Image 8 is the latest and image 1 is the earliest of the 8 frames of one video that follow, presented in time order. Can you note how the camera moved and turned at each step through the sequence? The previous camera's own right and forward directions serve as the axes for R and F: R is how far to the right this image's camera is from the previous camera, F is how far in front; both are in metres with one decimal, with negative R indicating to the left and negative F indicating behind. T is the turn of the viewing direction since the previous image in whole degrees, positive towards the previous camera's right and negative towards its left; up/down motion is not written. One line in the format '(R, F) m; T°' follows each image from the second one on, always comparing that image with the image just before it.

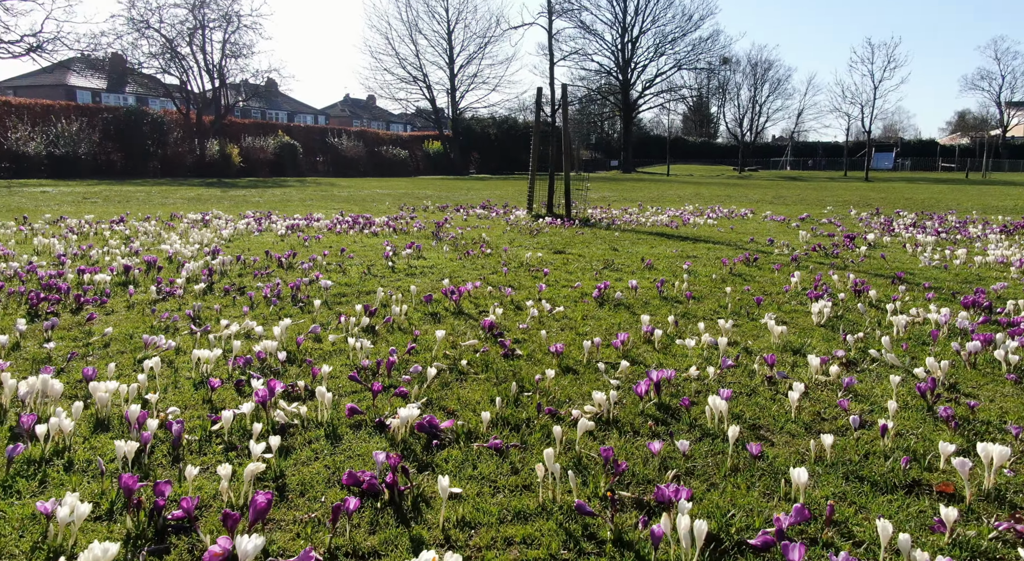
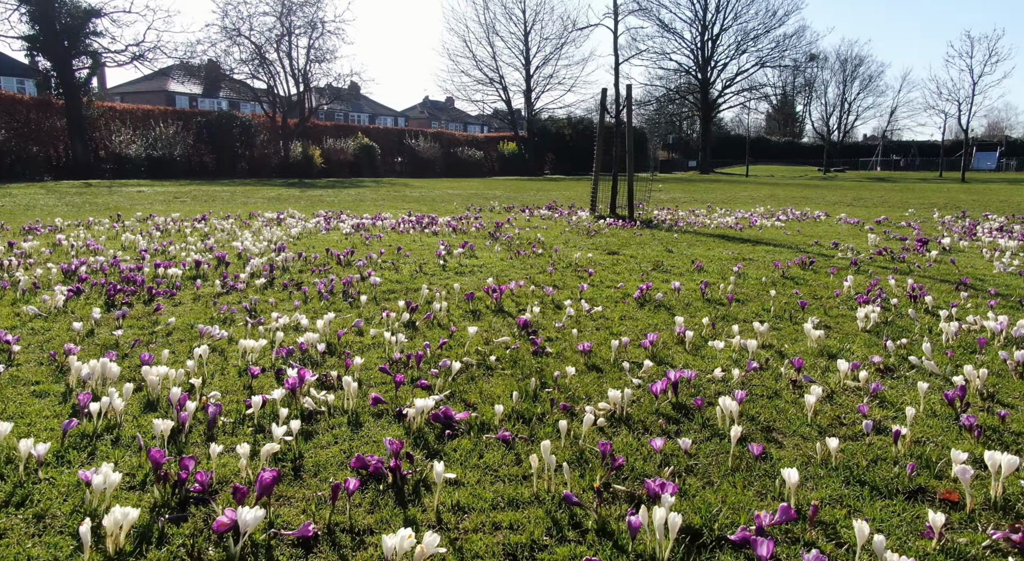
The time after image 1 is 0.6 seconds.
(+0.3, -0.1) m; -6°
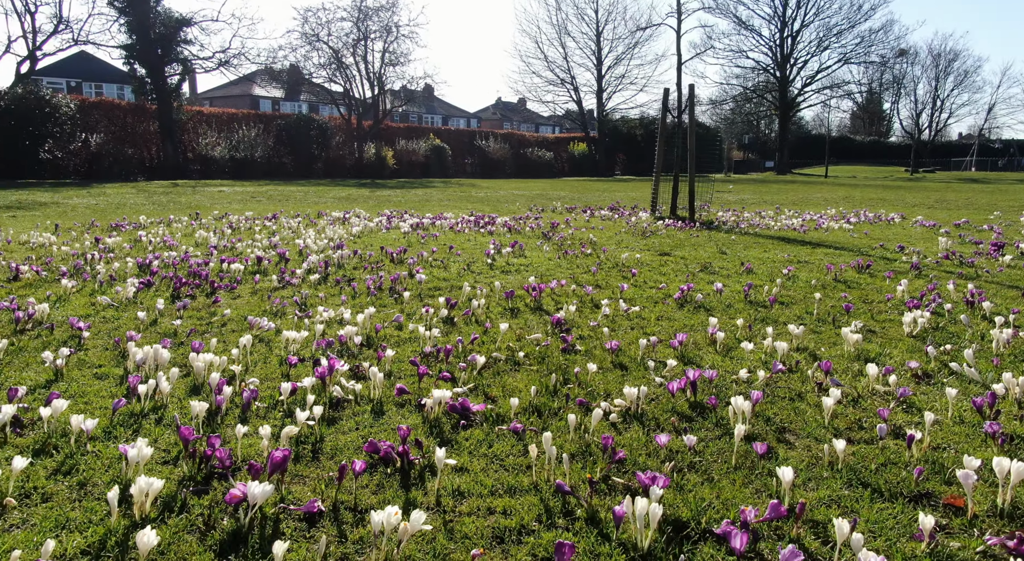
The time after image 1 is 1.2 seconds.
(+0.3, -0.1) m; -5°
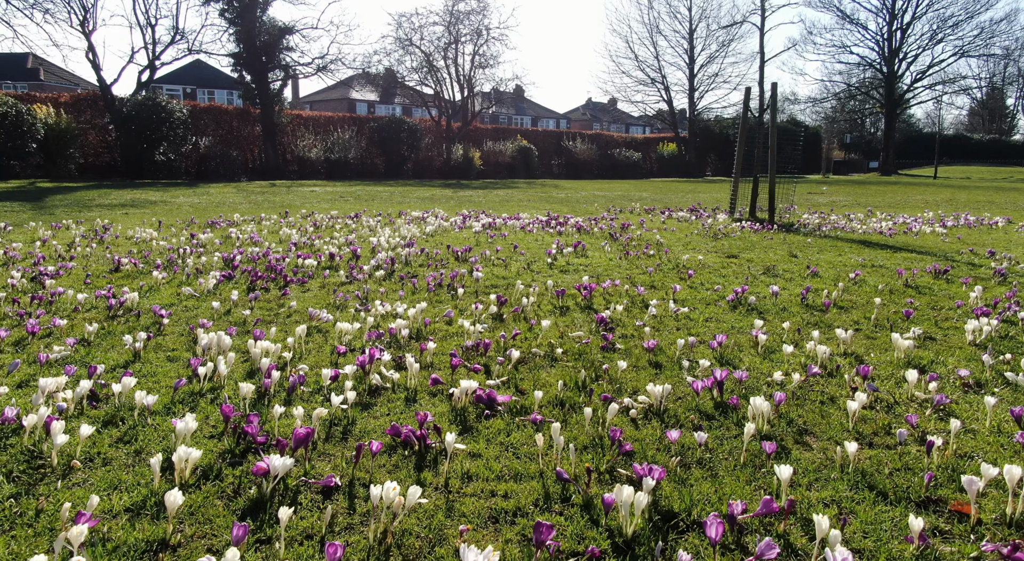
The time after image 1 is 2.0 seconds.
(+0.3, -0.1) m; -7°
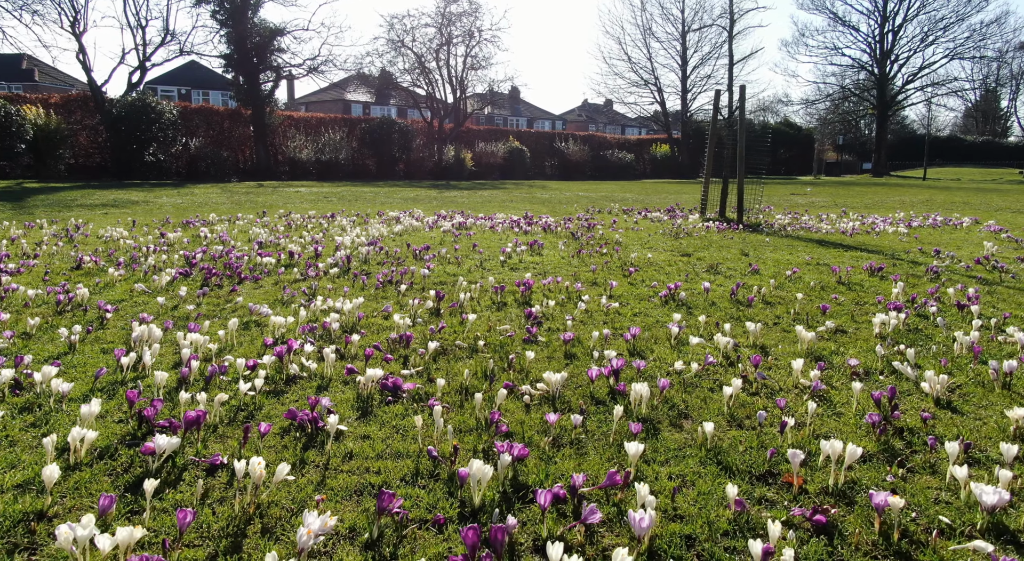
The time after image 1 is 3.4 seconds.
(+0.5, -0.2) m; 0°
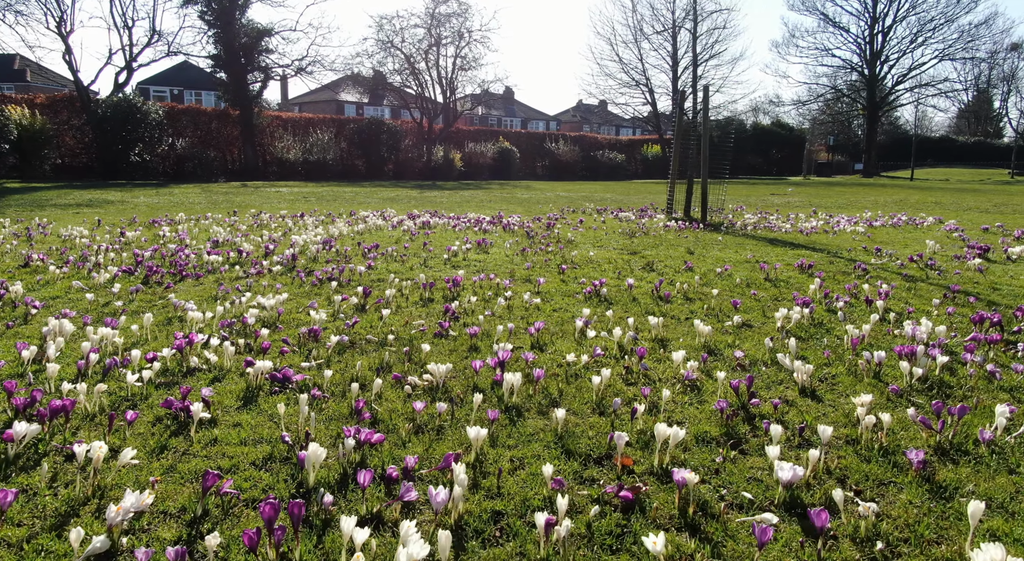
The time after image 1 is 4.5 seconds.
(+0.6, -0.2) m; 0°
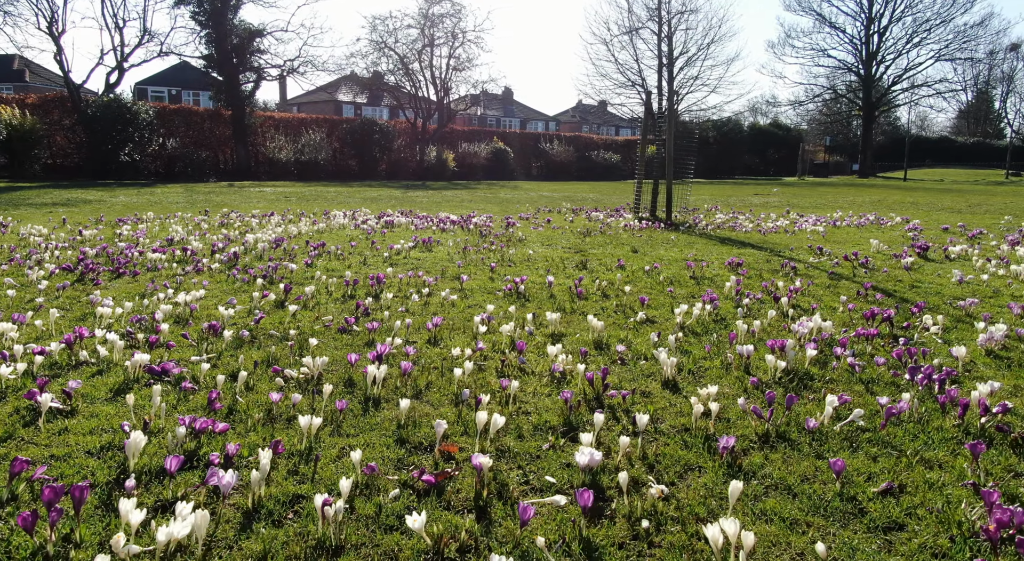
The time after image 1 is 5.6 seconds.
(+0.8, -0.1) m; 0°
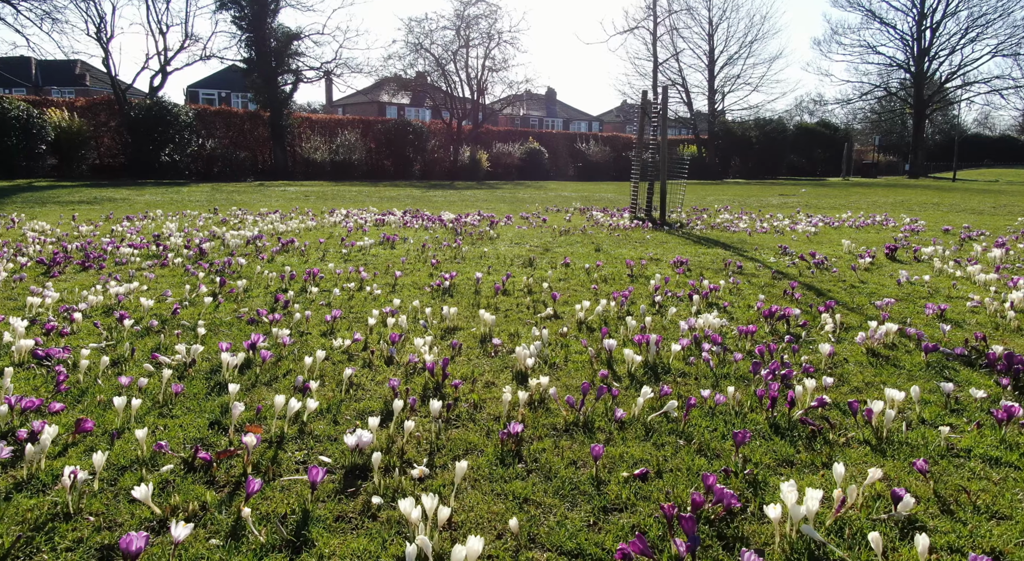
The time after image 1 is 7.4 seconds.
(+1.1, -0.1) m; -3°
